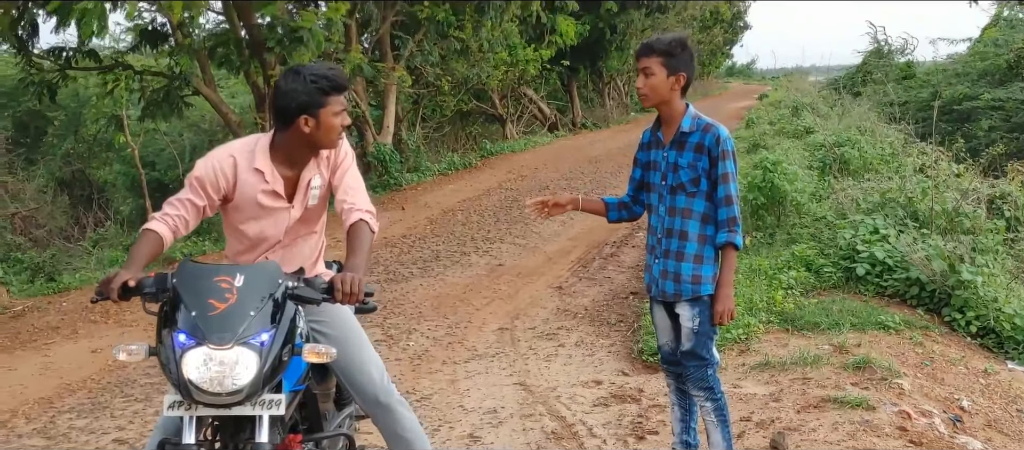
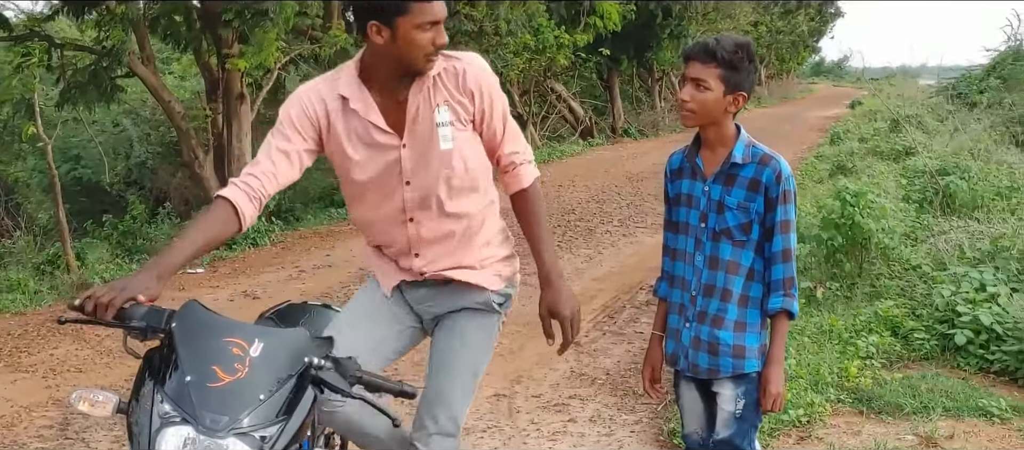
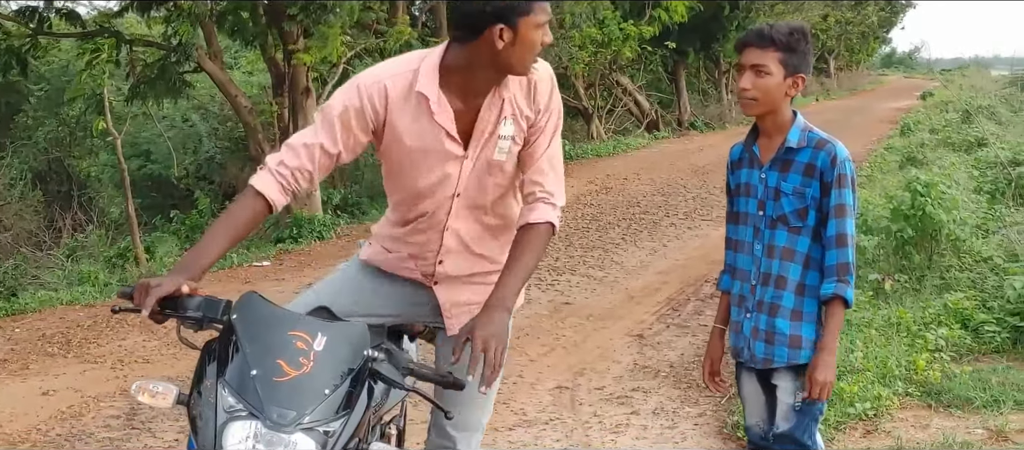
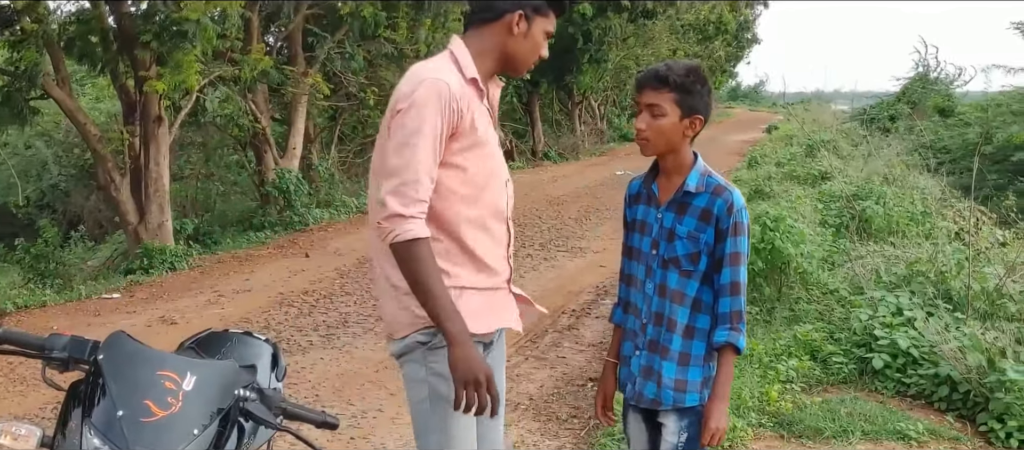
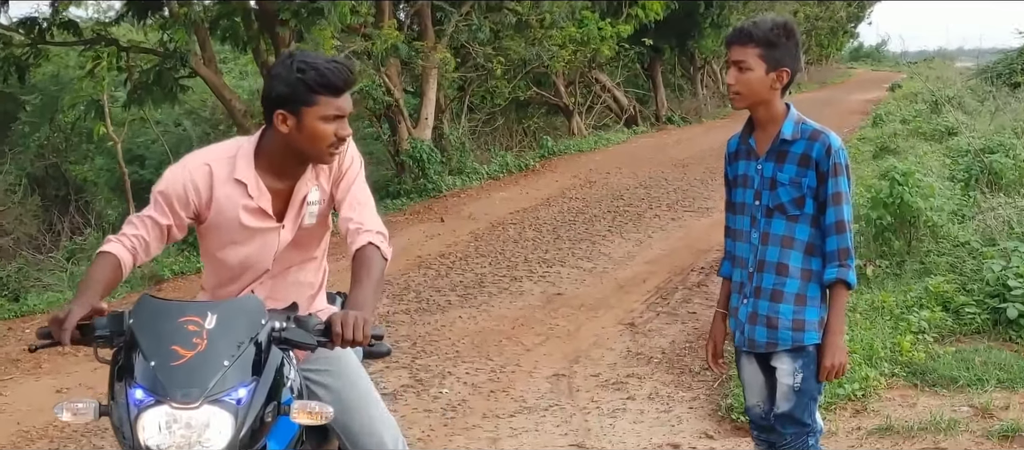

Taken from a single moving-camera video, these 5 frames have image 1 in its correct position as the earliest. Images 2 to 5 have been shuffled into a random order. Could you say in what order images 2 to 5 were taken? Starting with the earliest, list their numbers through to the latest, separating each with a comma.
5, 3, 2, 4
